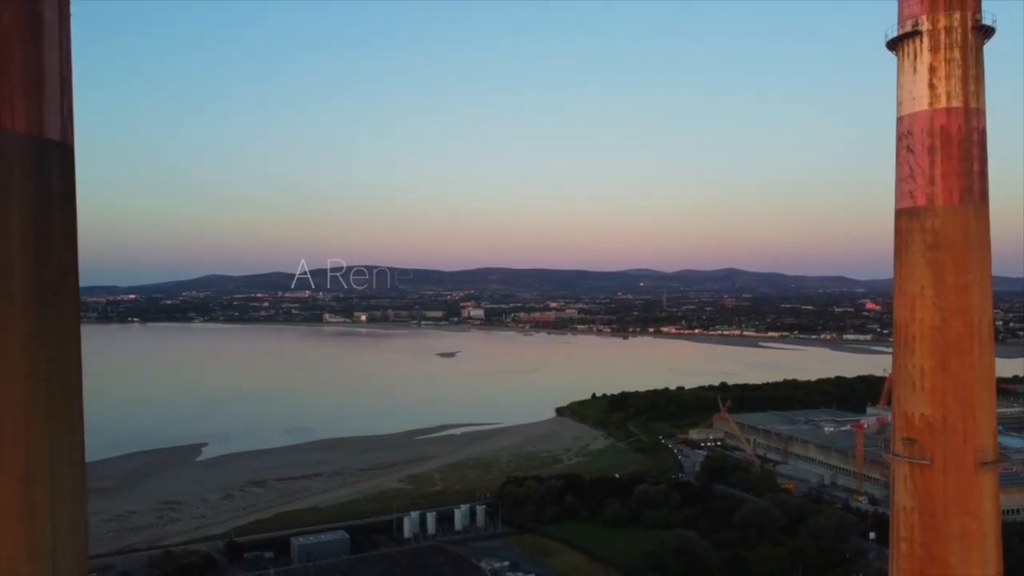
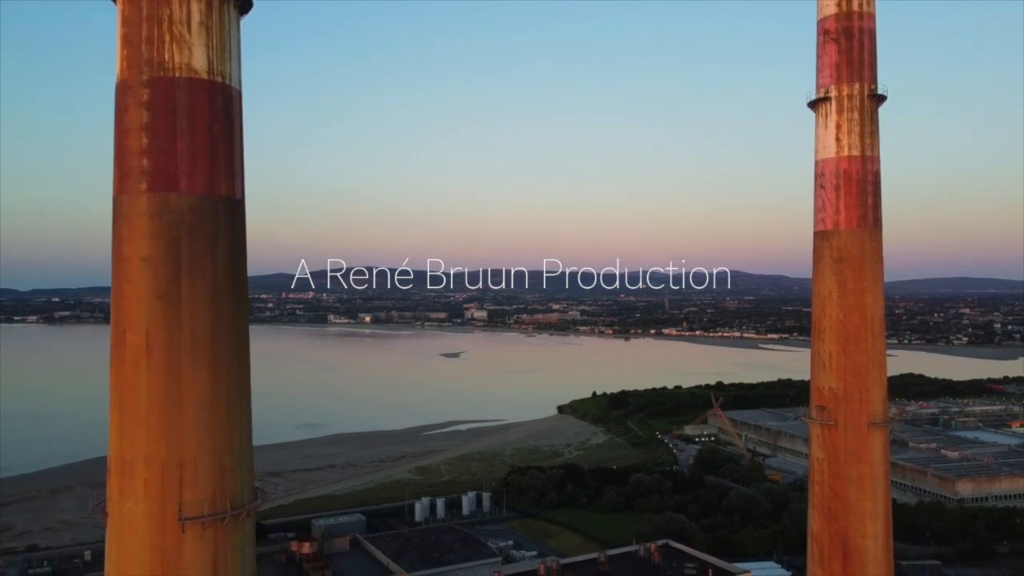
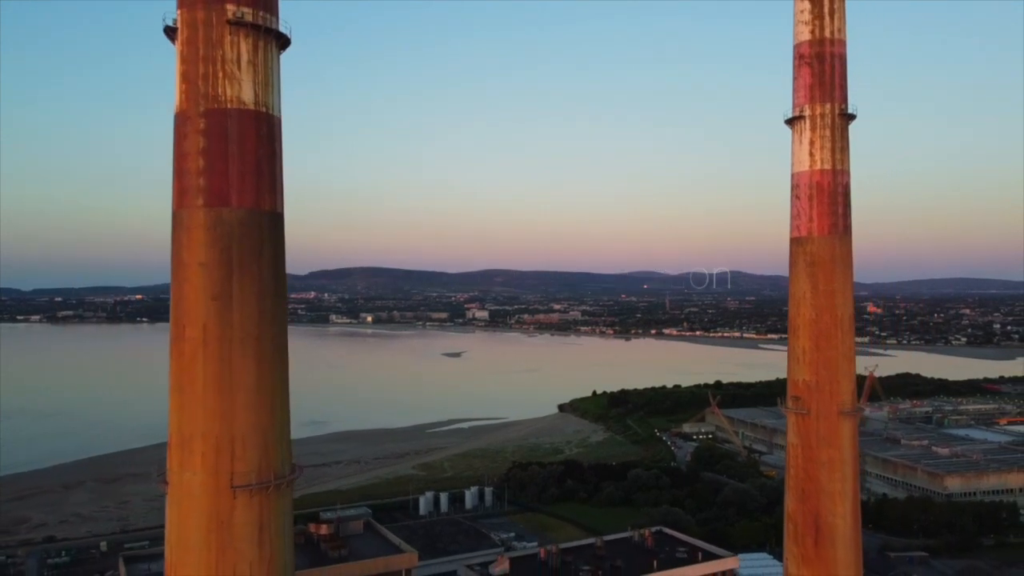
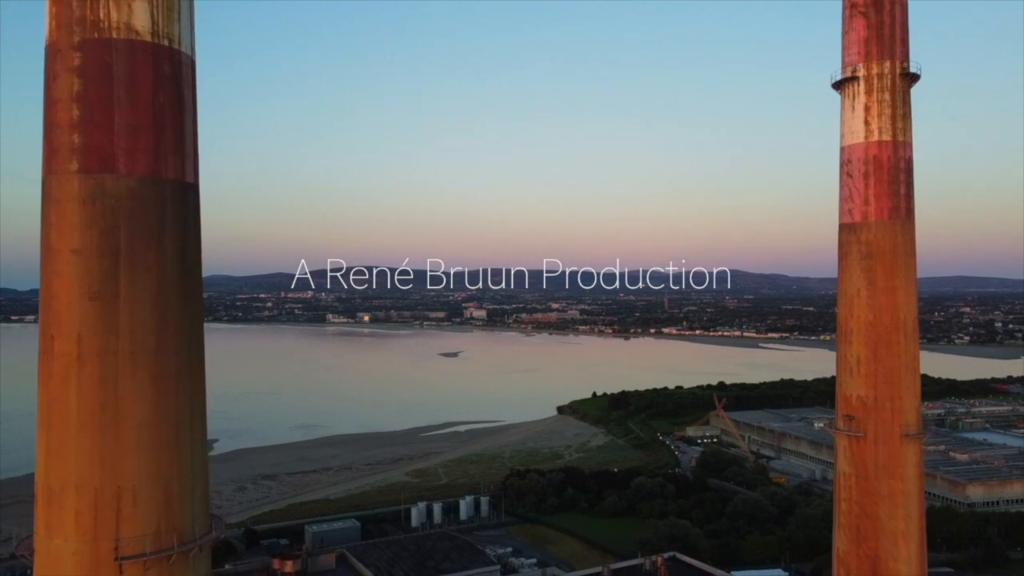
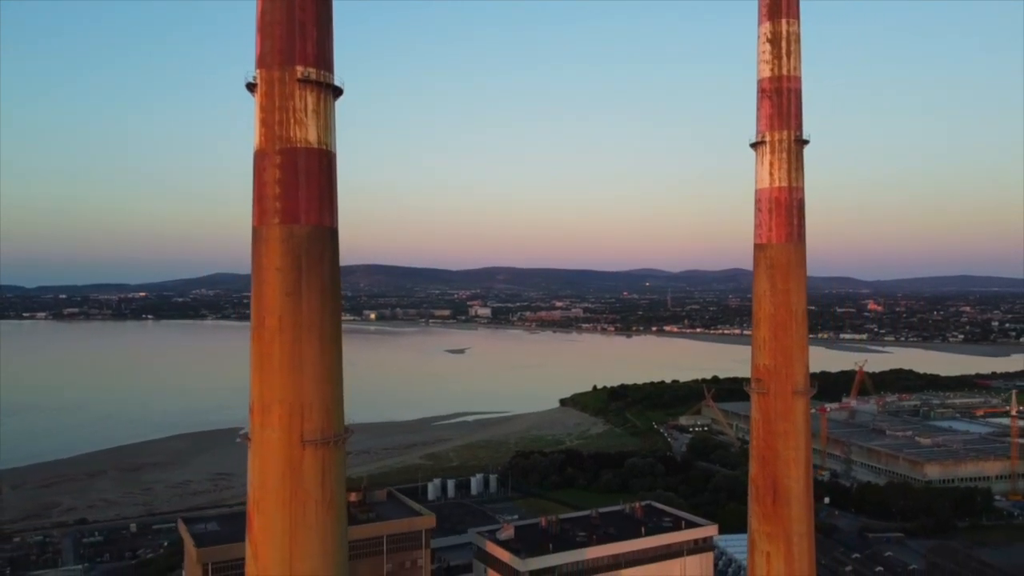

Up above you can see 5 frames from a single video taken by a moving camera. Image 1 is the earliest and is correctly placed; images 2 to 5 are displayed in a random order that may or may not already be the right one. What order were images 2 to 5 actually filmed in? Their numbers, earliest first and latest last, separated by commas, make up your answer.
4, 2, 3, 5
